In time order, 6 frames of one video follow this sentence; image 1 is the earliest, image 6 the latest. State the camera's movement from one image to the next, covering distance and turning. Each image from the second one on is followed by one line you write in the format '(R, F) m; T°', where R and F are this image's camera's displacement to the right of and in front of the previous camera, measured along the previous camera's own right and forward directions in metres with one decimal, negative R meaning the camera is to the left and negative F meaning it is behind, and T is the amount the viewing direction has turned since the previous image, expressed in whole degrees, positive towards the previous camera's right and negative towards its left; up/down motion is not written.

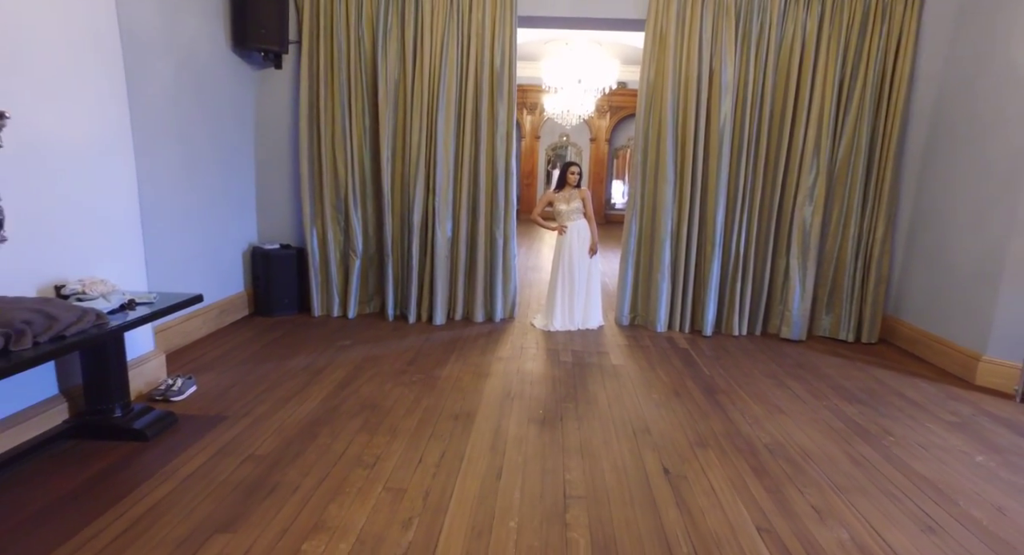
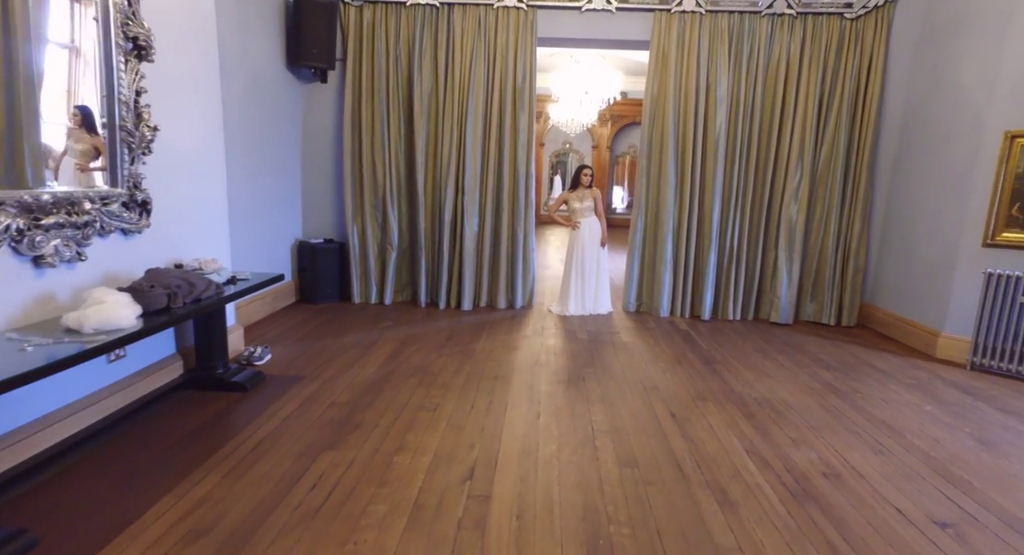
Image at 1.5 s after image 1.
(-0.2, -0.5) m; 0°
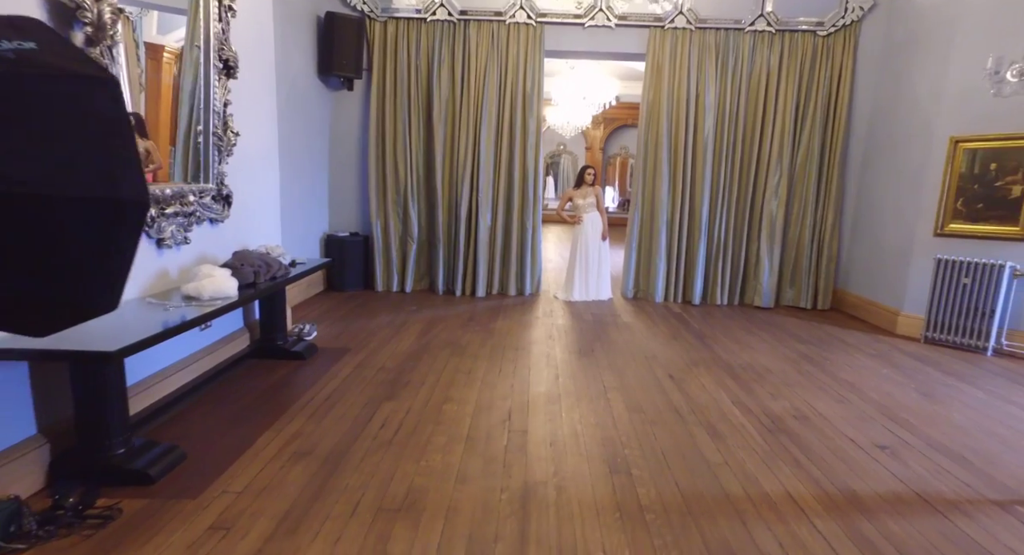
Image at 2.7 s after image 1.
(-0.2, -0.5) m; +1°
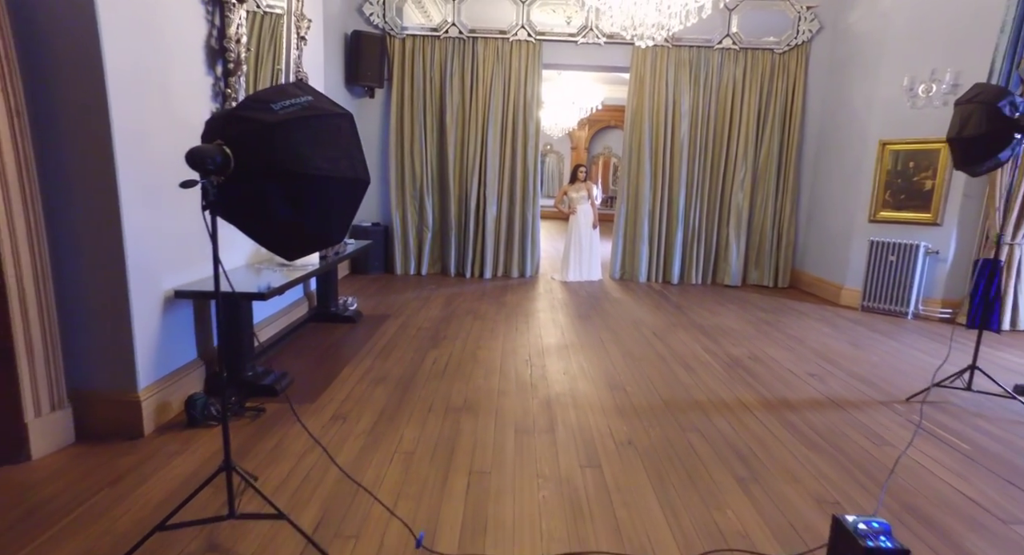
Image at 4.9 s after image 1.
(-0.2, -0.8) m; +2°
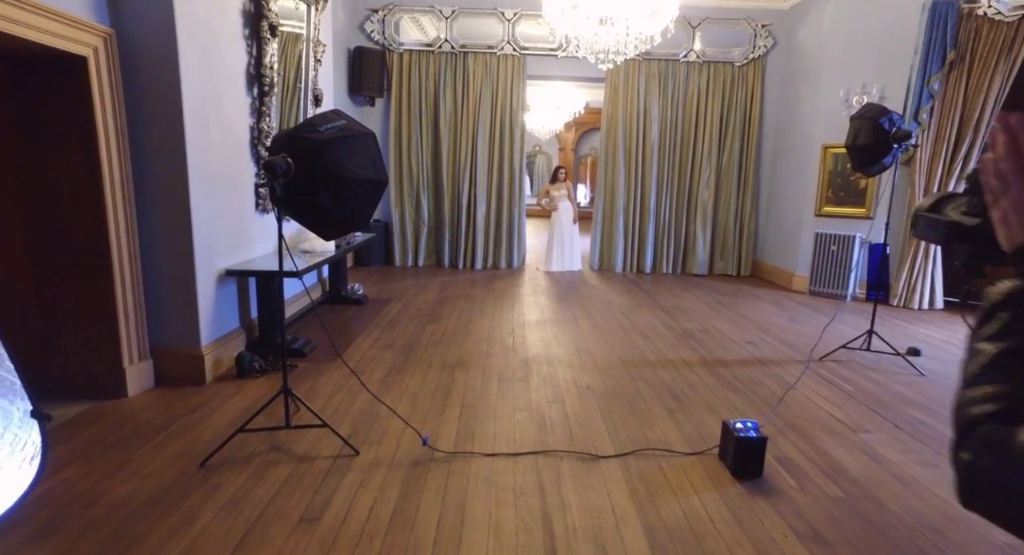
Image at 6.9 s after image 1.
(+0.1, -0.6) m; +1°
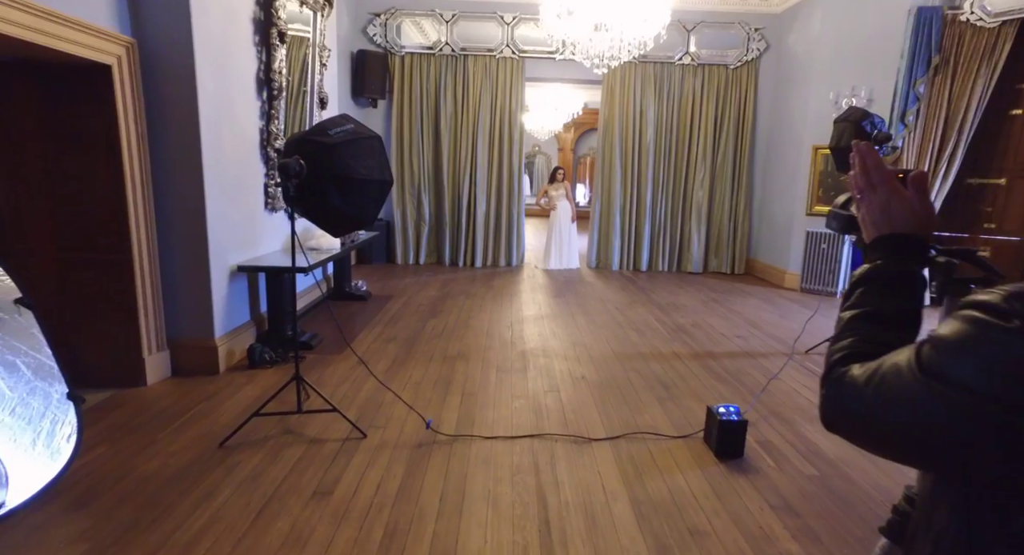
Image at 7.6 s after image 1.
(0.0, -0.2) m; 0°
